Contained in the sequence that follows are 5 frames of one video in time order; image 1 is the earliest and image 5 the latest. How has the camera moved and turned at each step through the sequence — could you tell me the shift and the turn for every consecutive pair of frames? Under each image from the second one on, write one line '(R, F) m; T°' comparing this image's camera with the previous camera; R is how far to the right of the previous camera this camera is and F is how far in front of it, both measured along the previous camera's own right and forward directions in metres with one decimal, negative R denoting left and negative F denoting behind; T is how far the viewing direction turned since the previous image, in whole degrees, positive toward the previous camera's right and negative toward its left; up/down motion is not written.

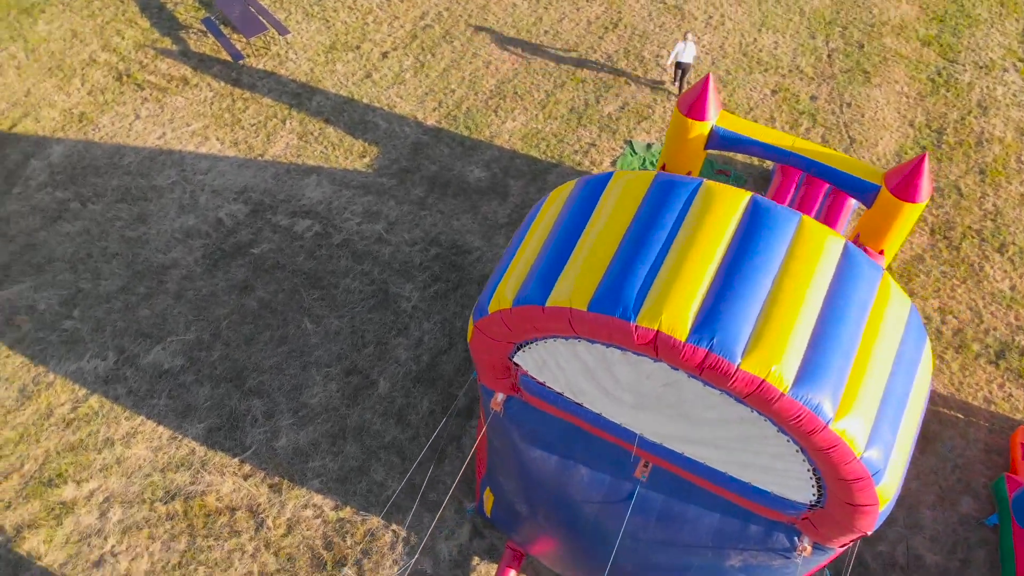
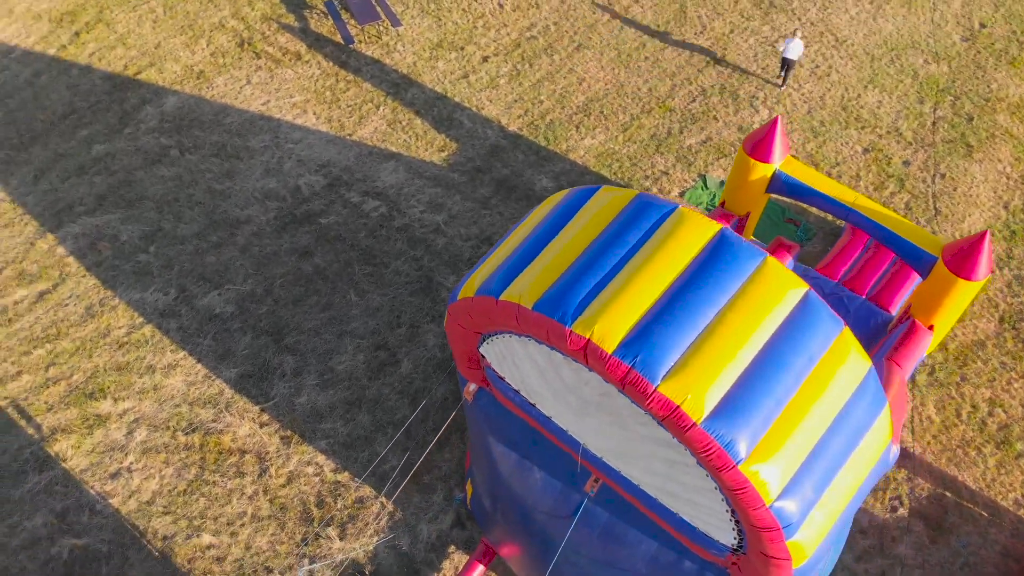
(+0.8, -0.1) m; -8°
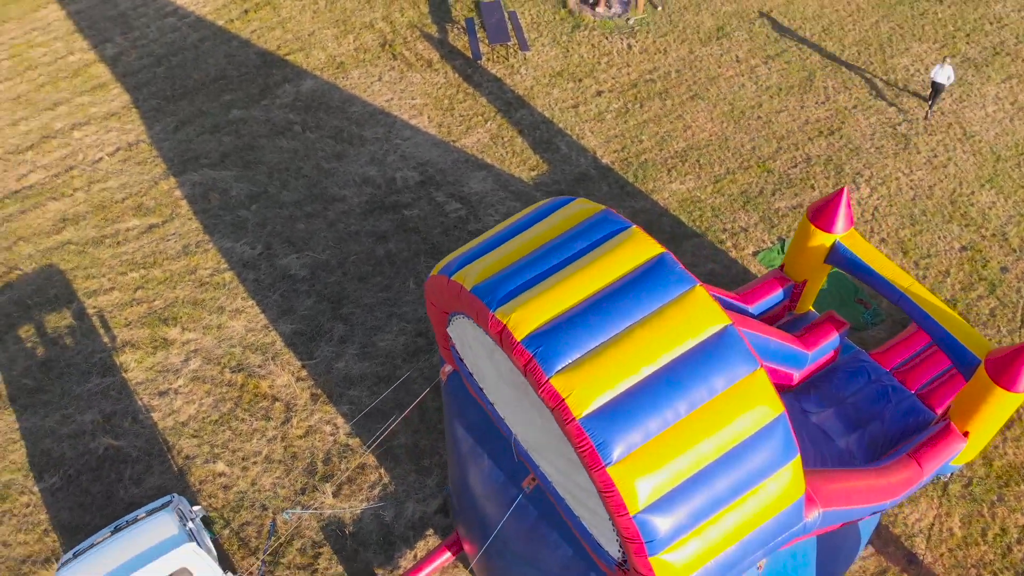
(+1.0, -0.2) m; -11°
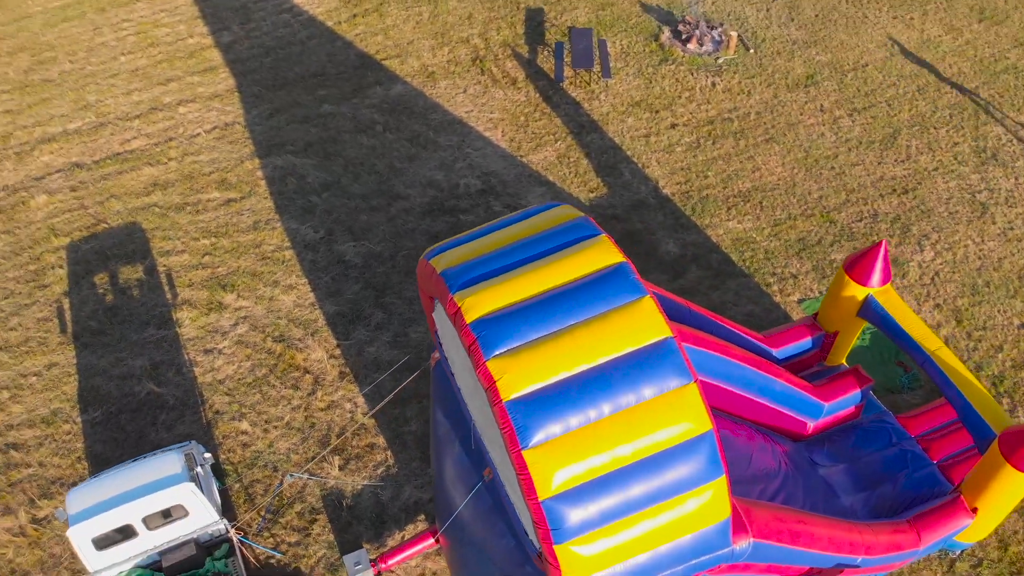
(+0.8, -0.2) m; -8°
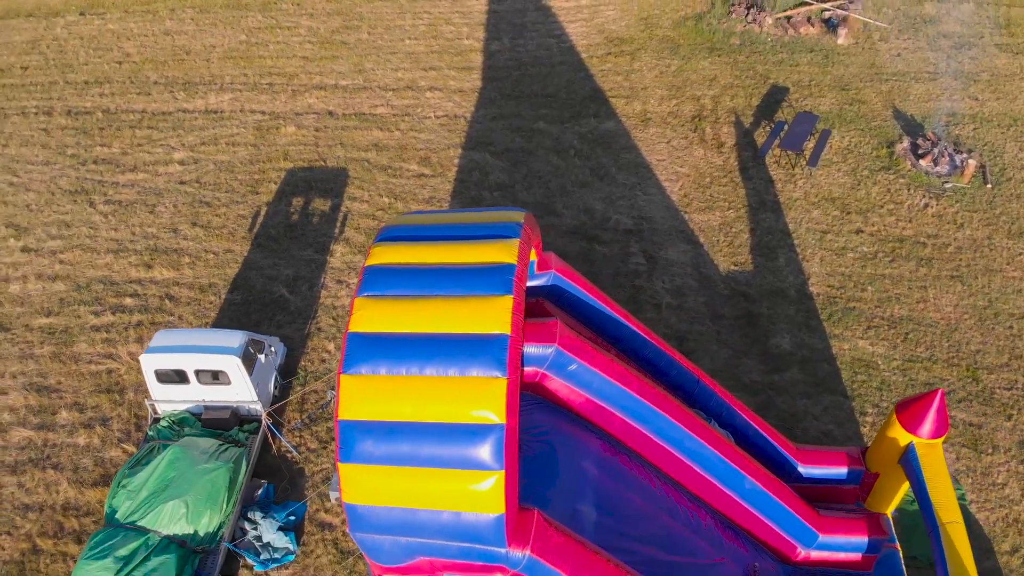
(+2.3, -0.1) m; -22°
